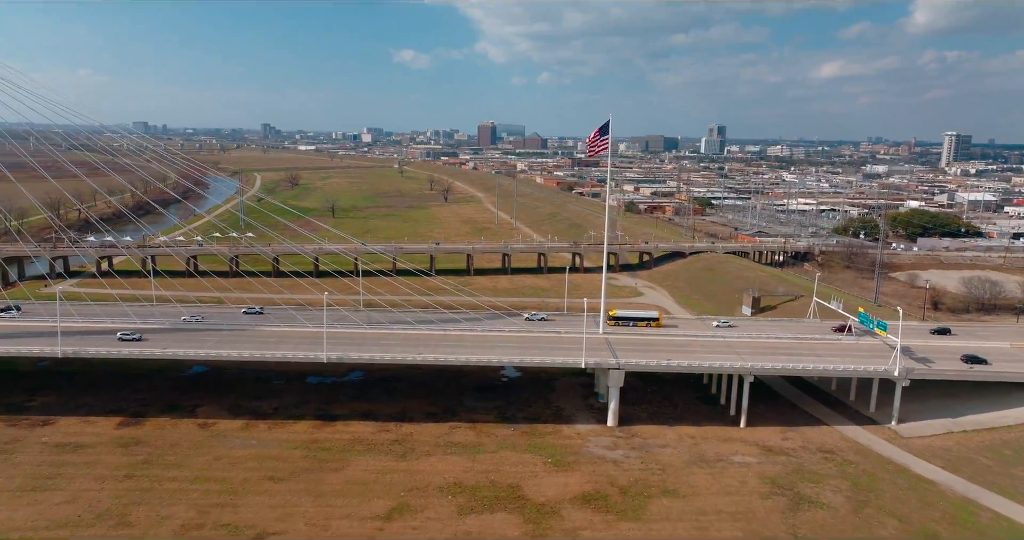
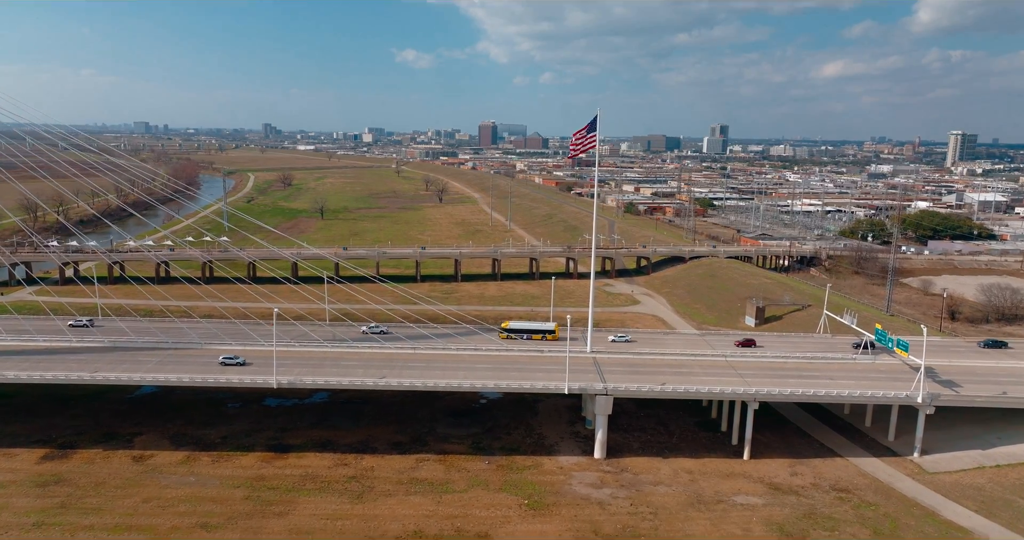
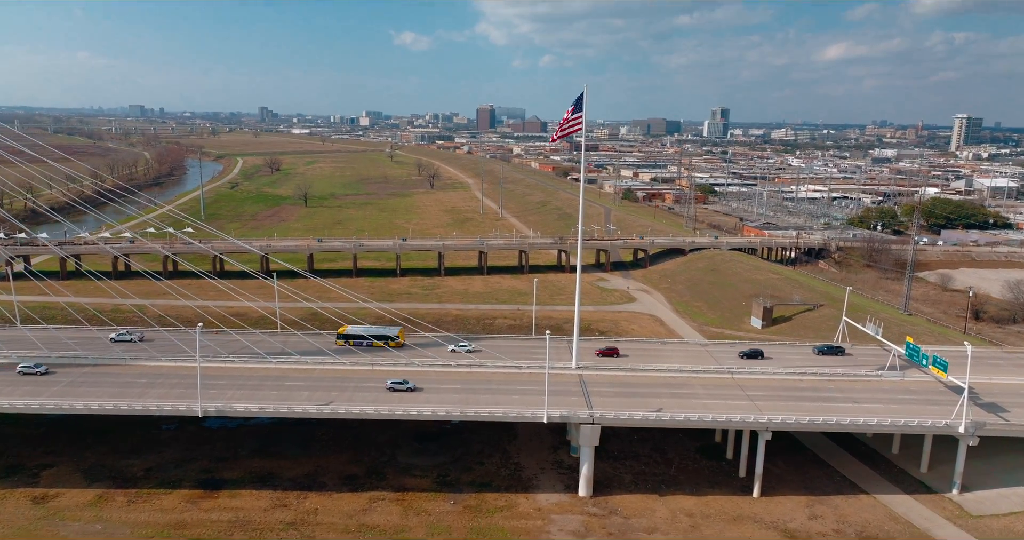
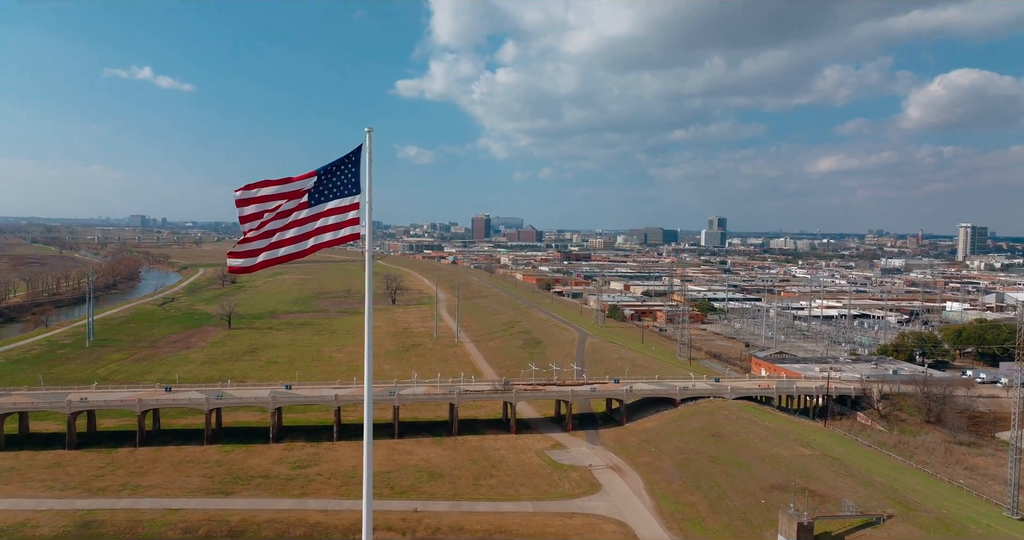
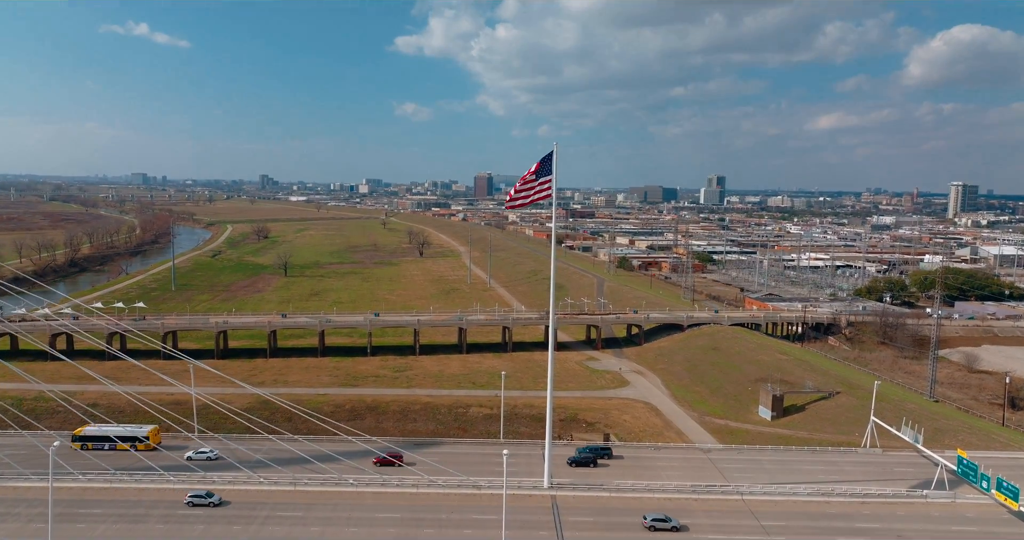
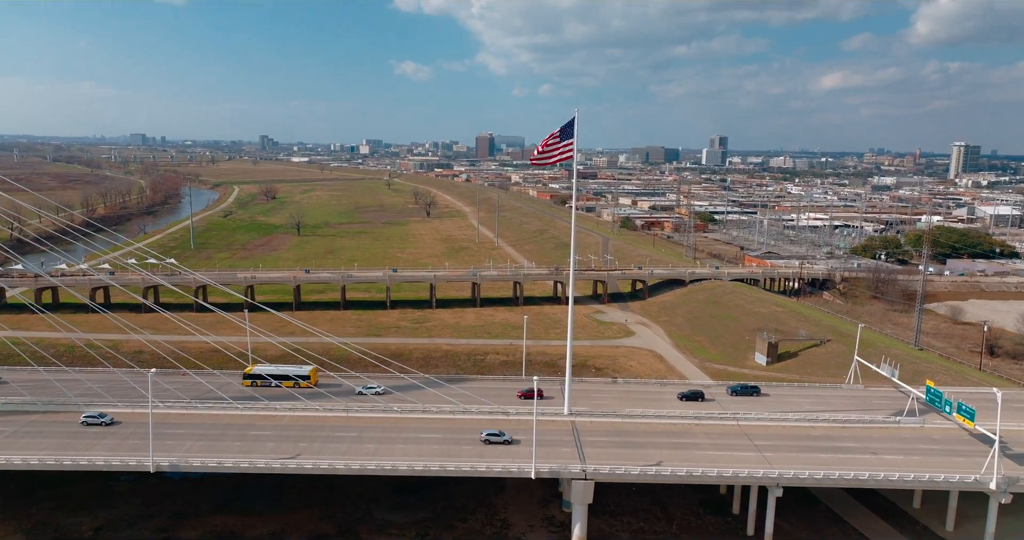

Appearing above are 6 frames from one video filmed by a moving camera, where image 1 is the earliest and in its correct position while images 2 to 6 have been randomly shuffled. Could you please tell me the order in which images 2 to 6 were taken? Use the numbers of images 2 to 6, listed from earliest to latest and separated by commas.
2, 3, 6, 5, 4
